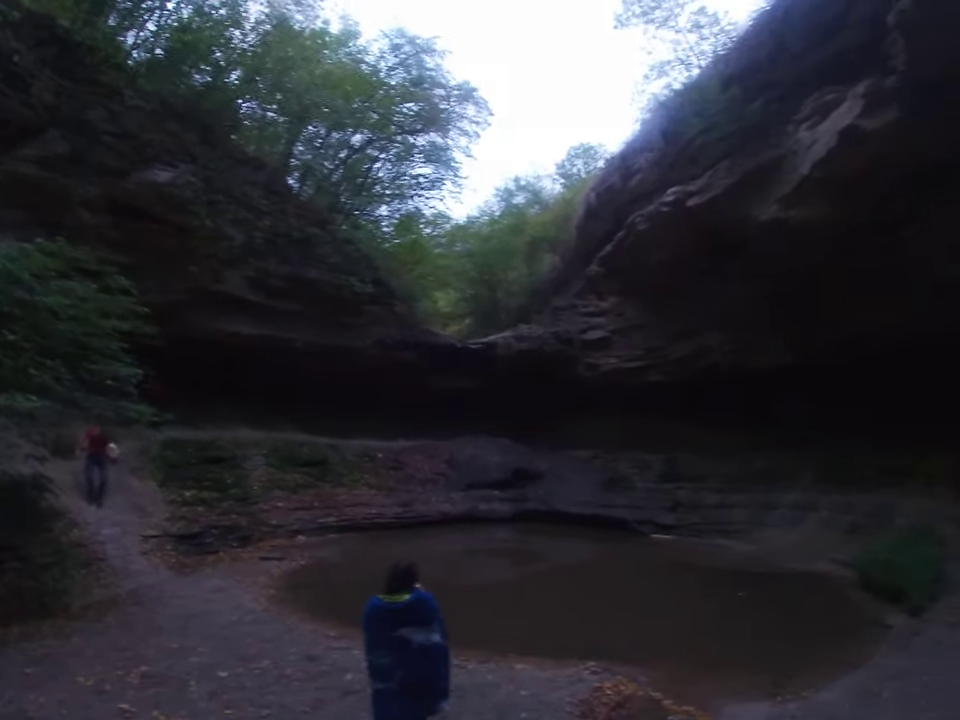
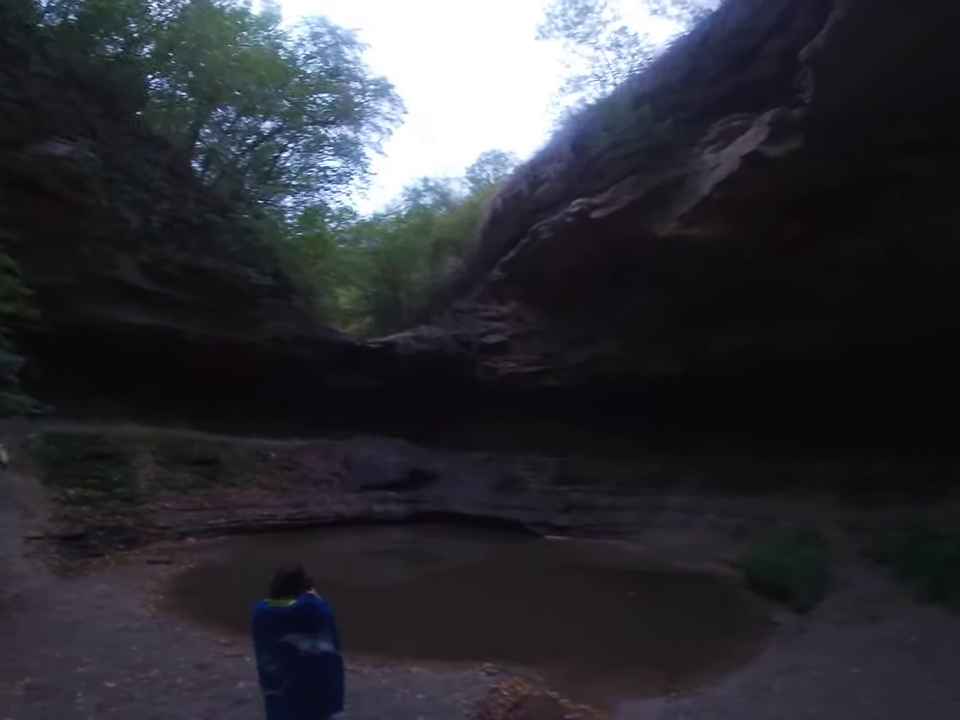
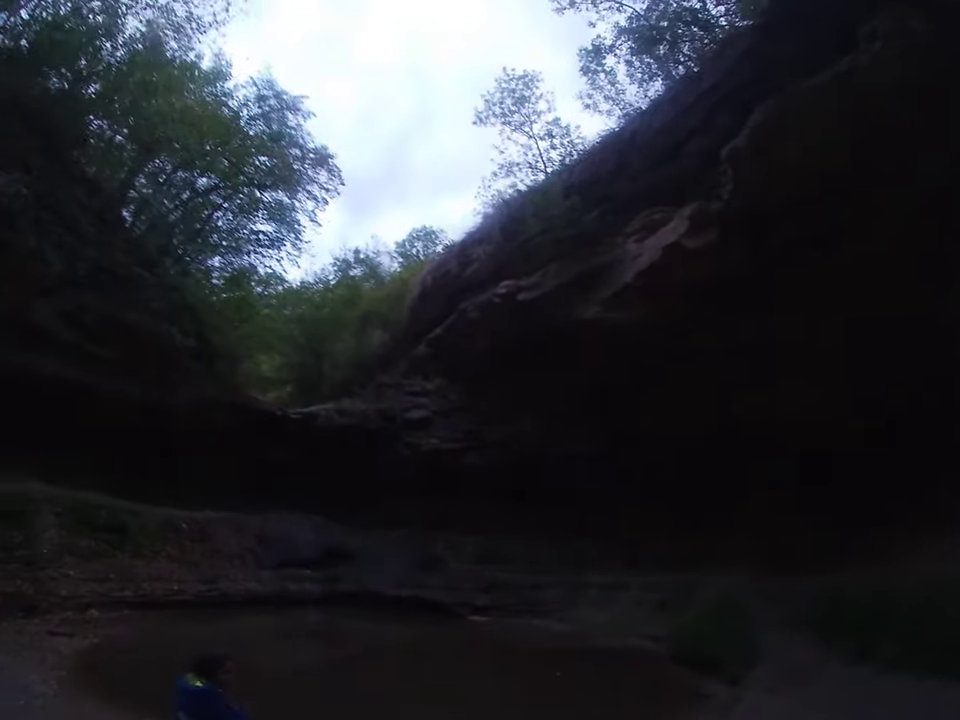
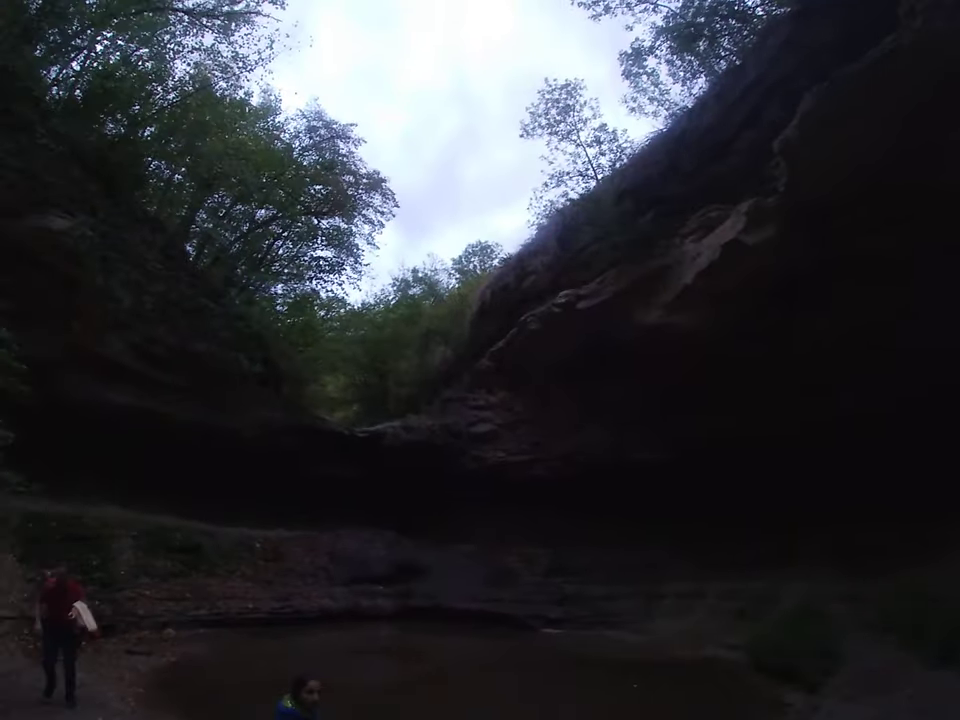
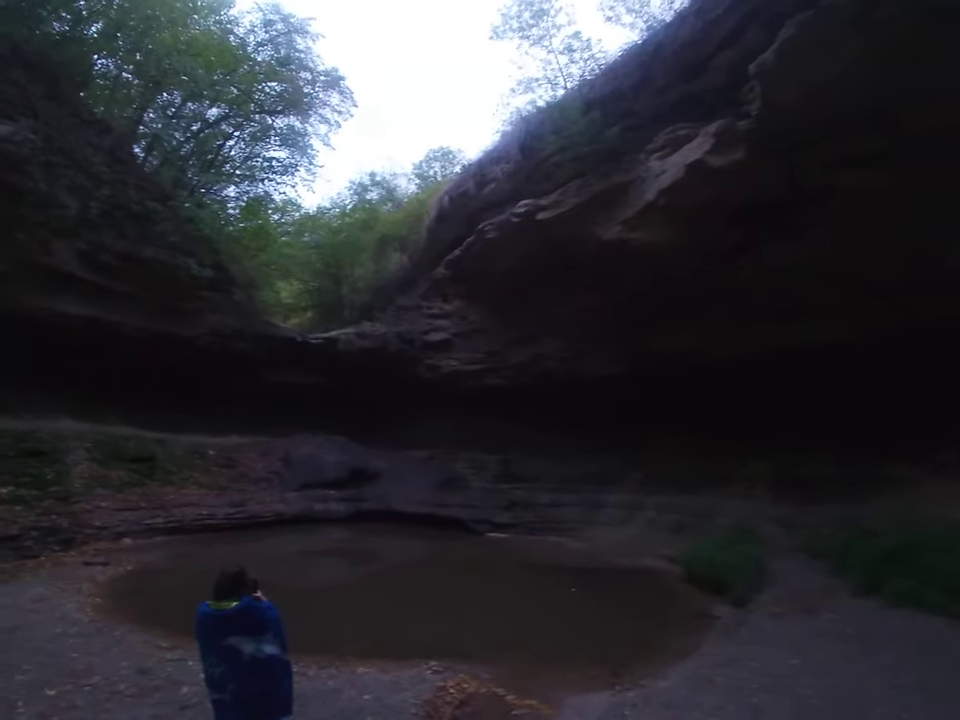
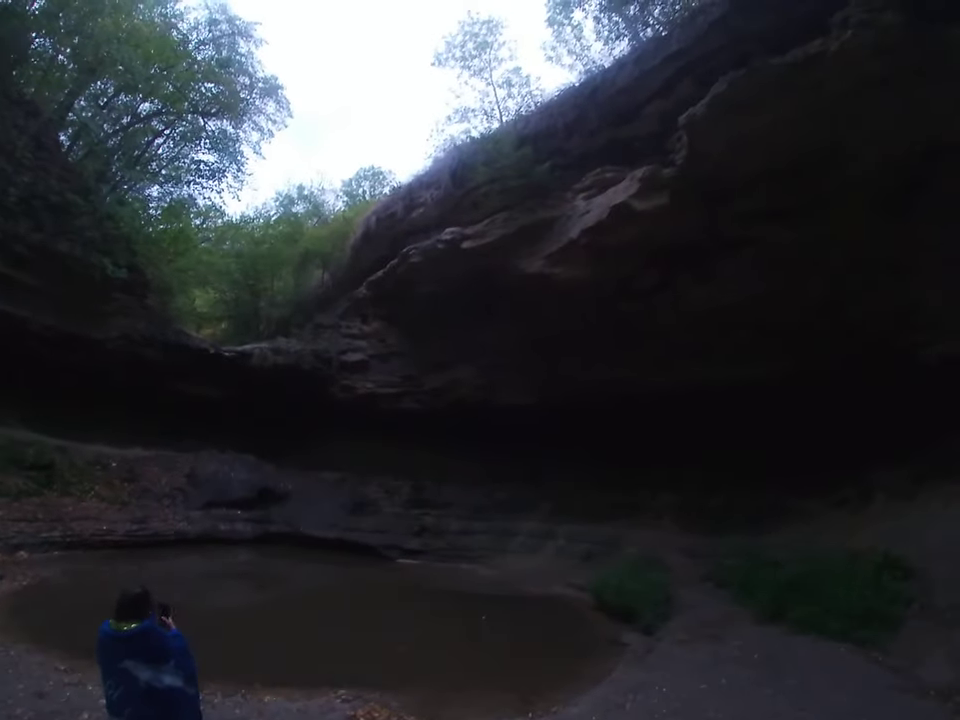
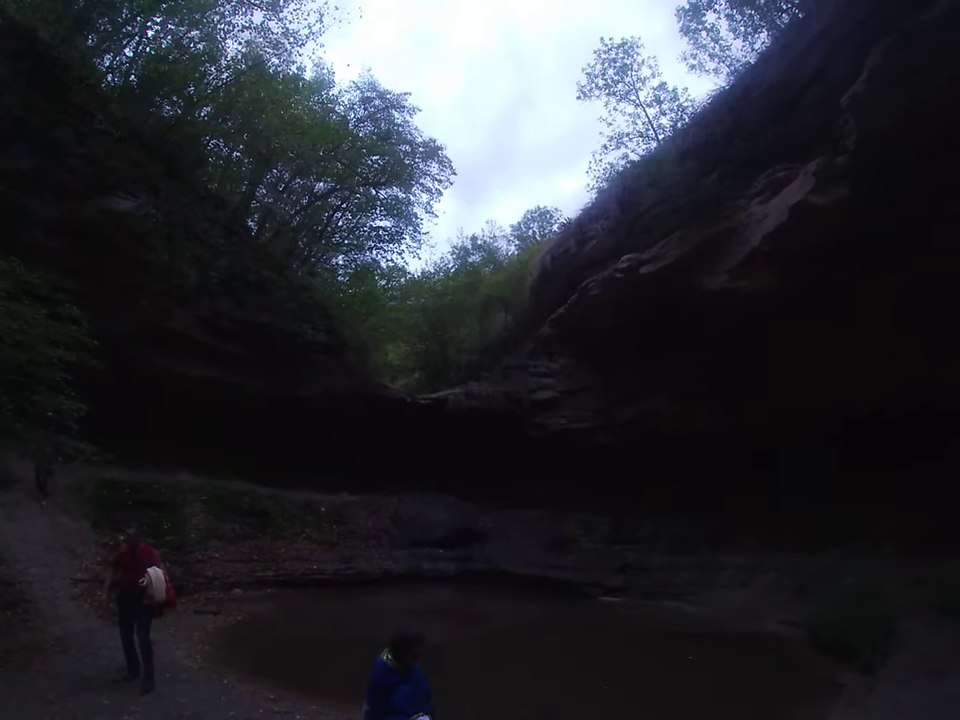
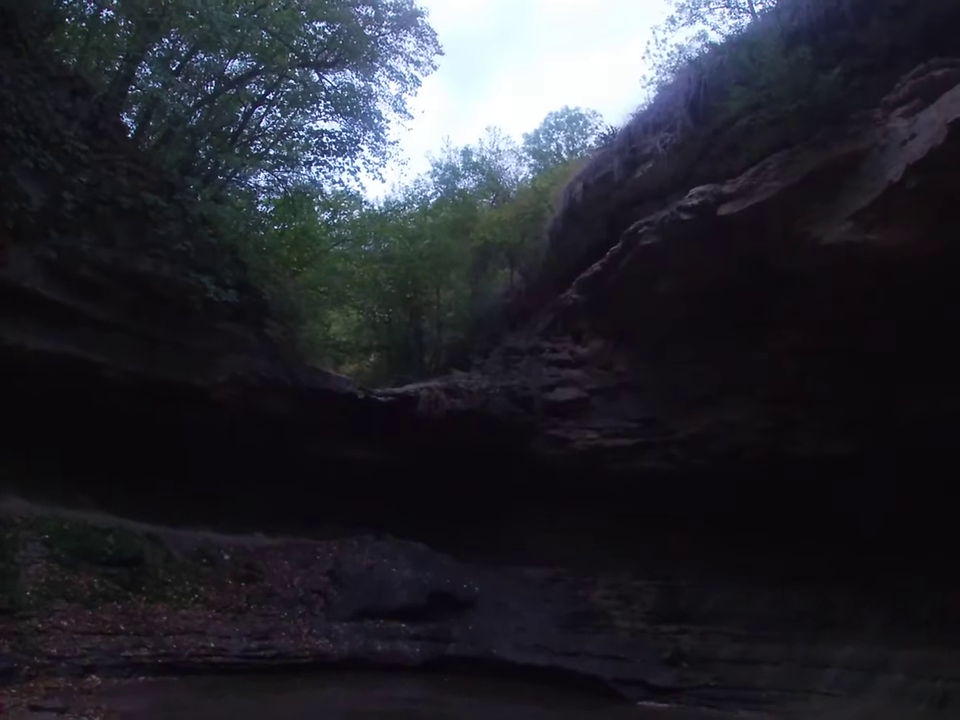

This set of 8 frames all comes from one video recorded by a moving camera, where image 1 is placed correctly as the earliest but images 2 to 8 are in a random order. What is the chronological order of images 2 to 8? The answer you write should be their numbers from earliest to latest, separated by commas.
2, 5, 6, 3, 4, 7, 8
